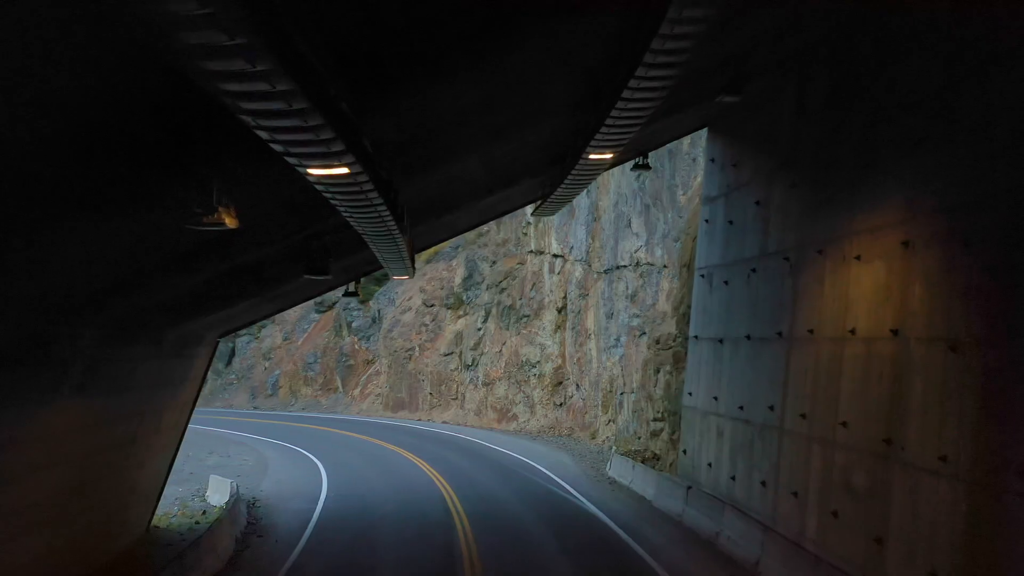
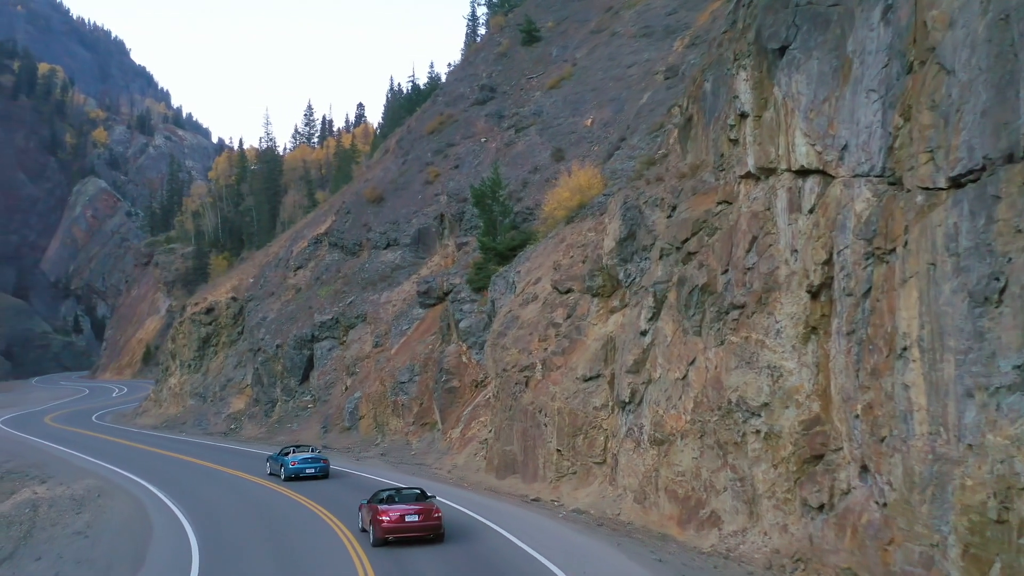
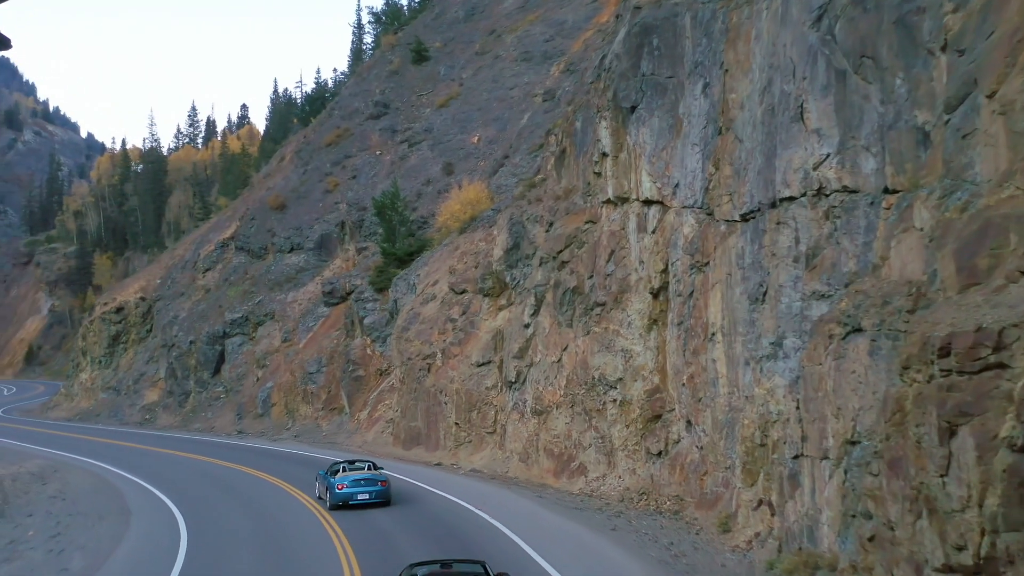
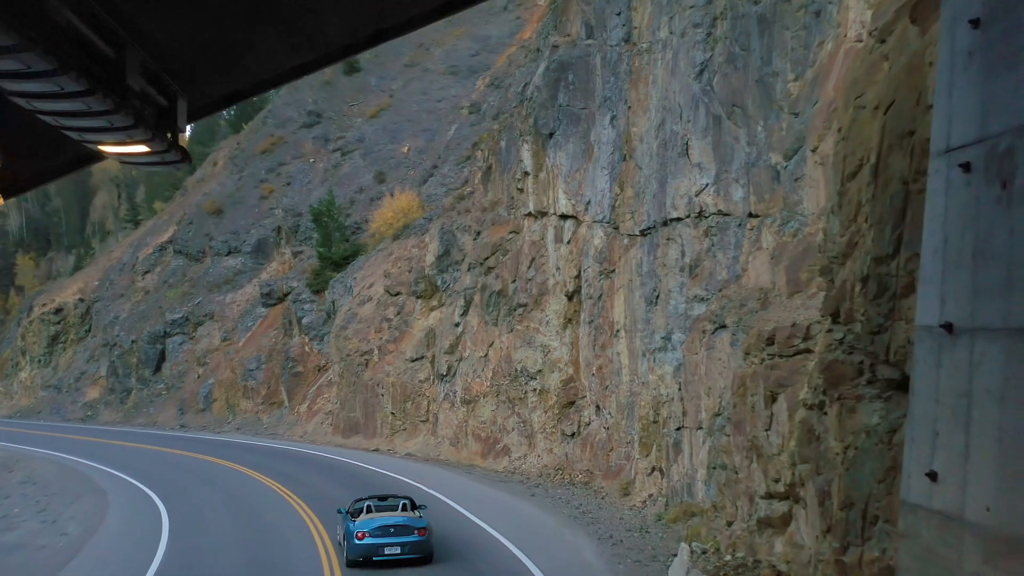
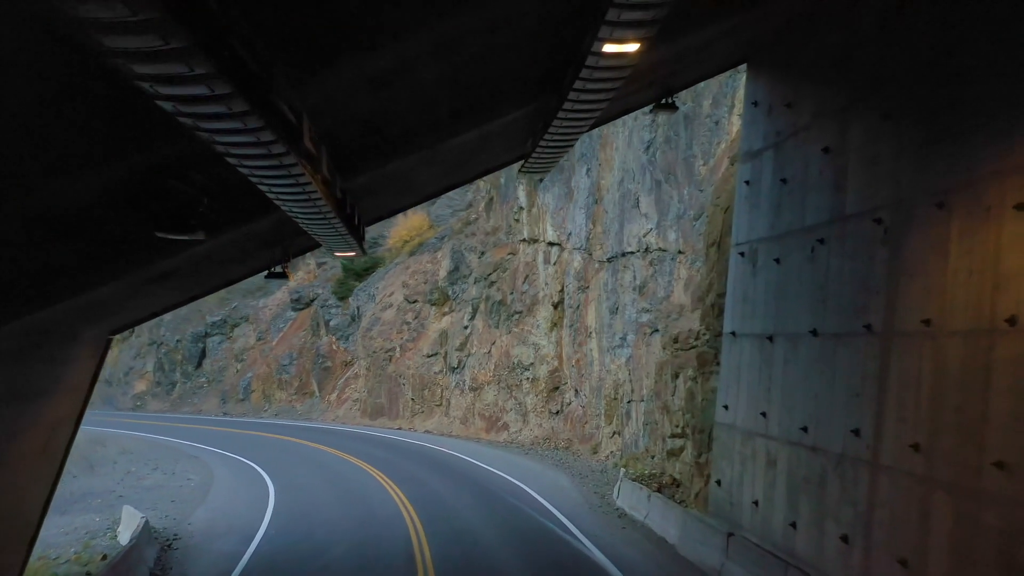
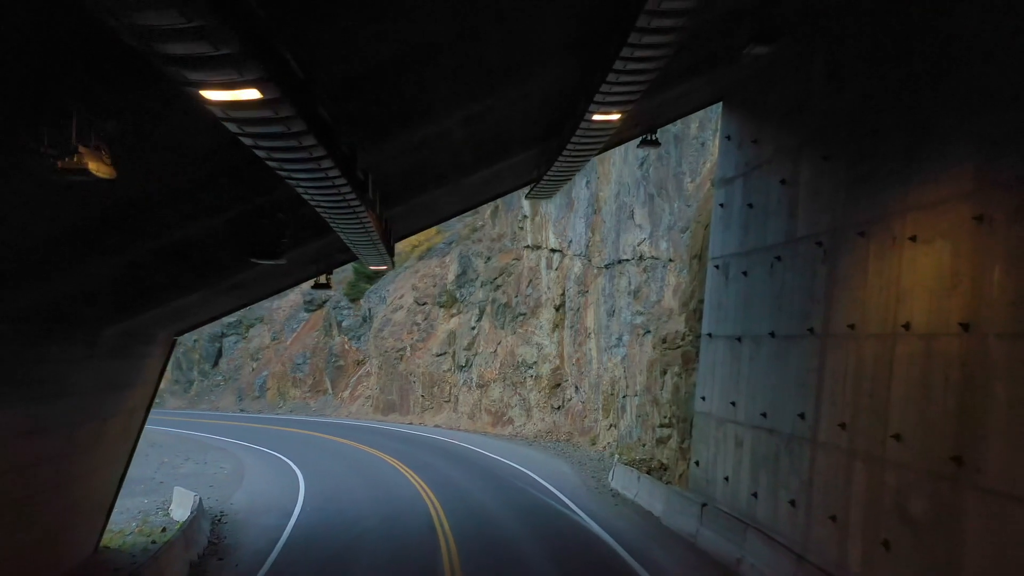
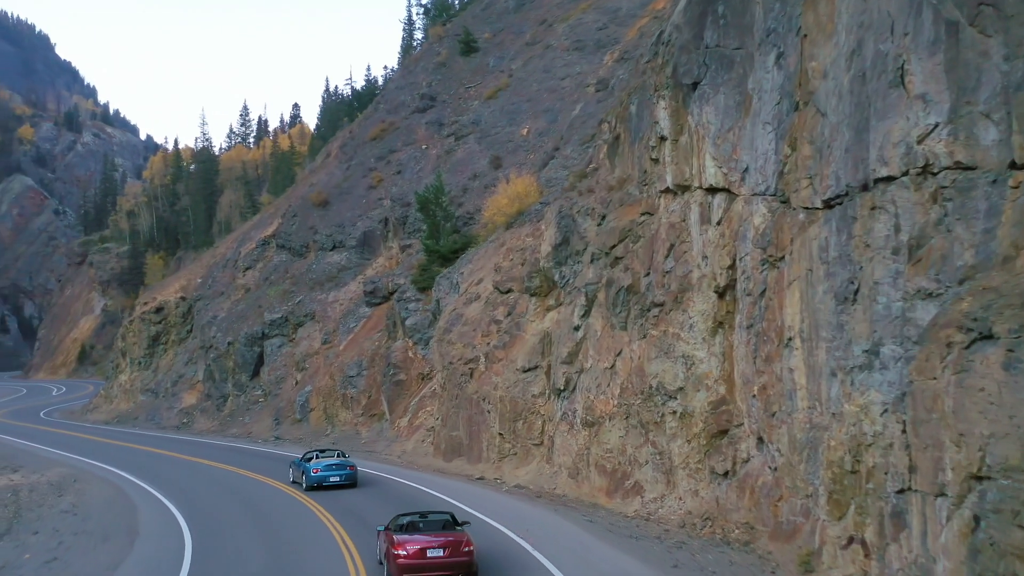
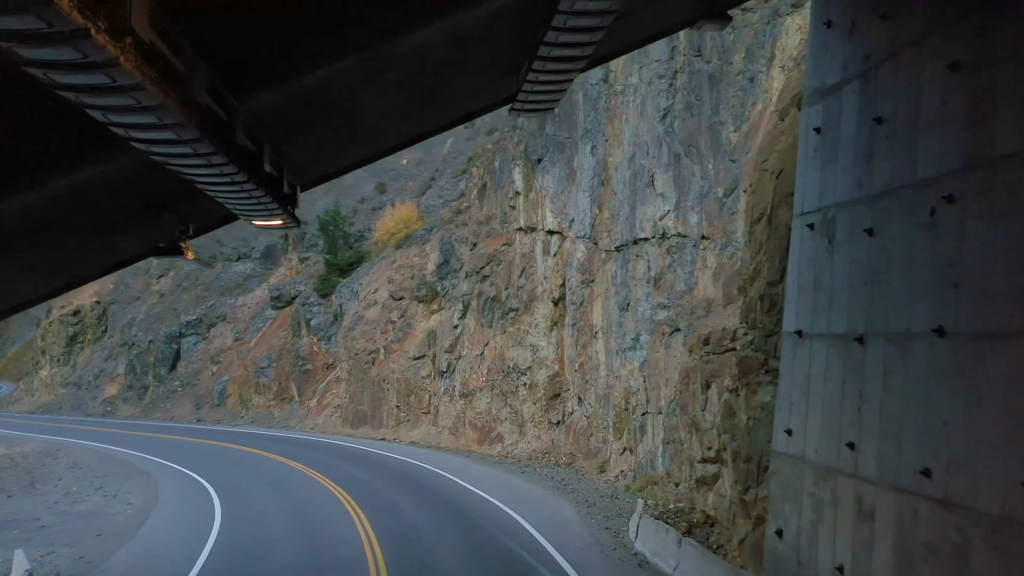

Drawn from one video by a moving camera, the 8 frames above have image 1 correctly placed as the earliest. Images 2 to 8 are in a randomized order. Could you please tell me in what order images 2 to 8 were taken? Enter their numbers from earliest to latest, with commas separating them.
6, 5, 8, 4, 3, 7, 2
